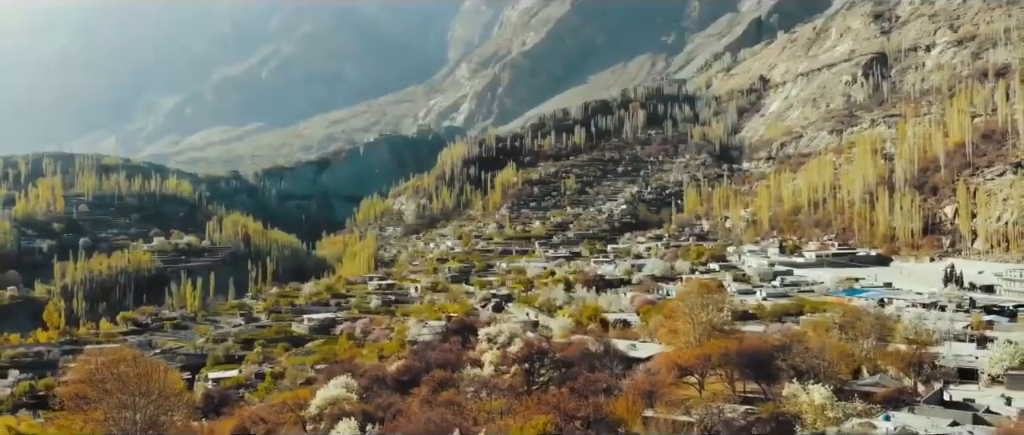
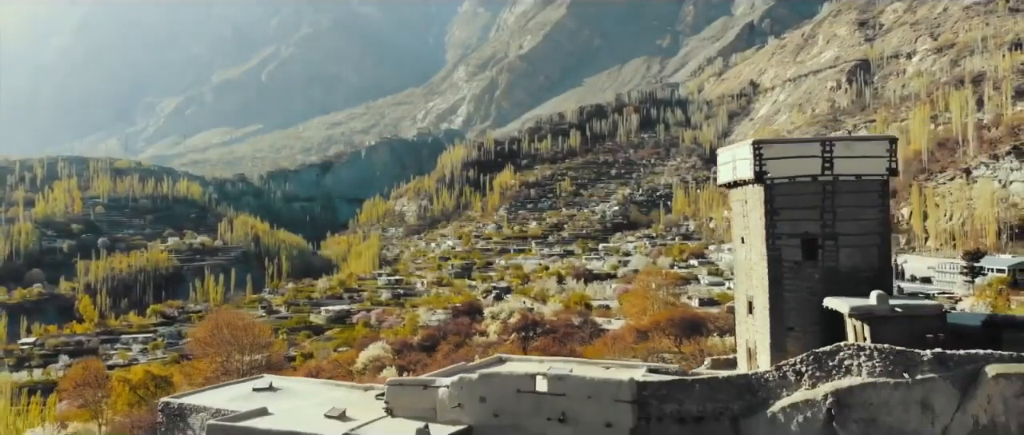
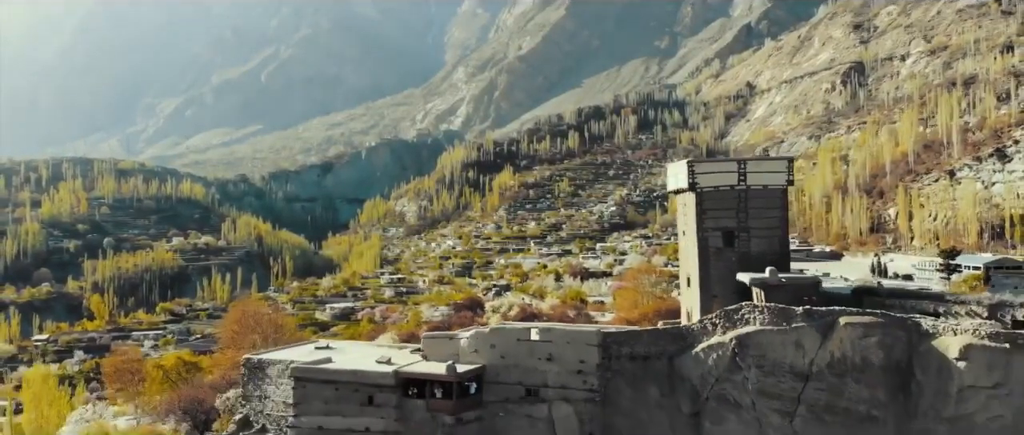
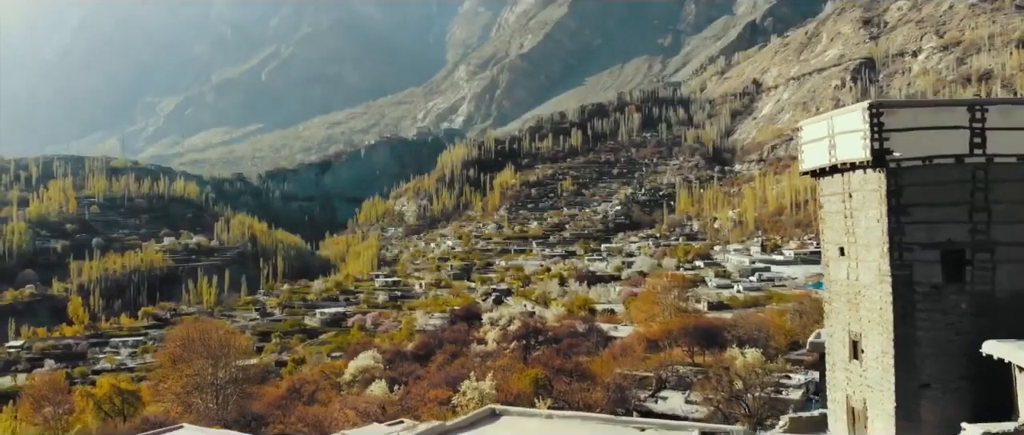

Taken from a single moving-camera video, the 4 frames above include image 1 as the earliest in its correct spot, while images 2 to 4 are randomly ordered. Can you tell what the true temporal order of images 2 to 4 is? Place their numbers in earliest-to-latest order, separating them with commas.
4, 2, 3
